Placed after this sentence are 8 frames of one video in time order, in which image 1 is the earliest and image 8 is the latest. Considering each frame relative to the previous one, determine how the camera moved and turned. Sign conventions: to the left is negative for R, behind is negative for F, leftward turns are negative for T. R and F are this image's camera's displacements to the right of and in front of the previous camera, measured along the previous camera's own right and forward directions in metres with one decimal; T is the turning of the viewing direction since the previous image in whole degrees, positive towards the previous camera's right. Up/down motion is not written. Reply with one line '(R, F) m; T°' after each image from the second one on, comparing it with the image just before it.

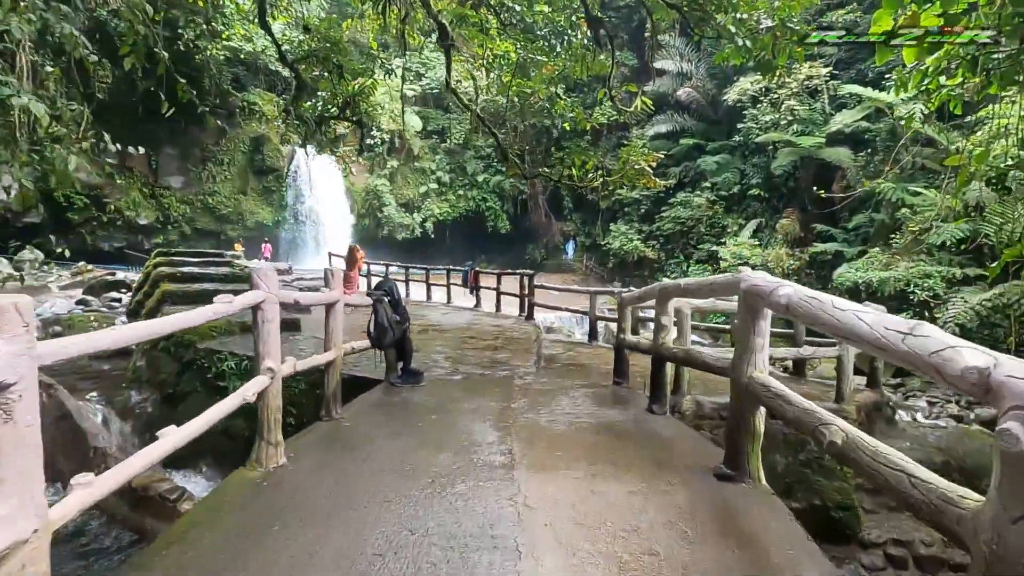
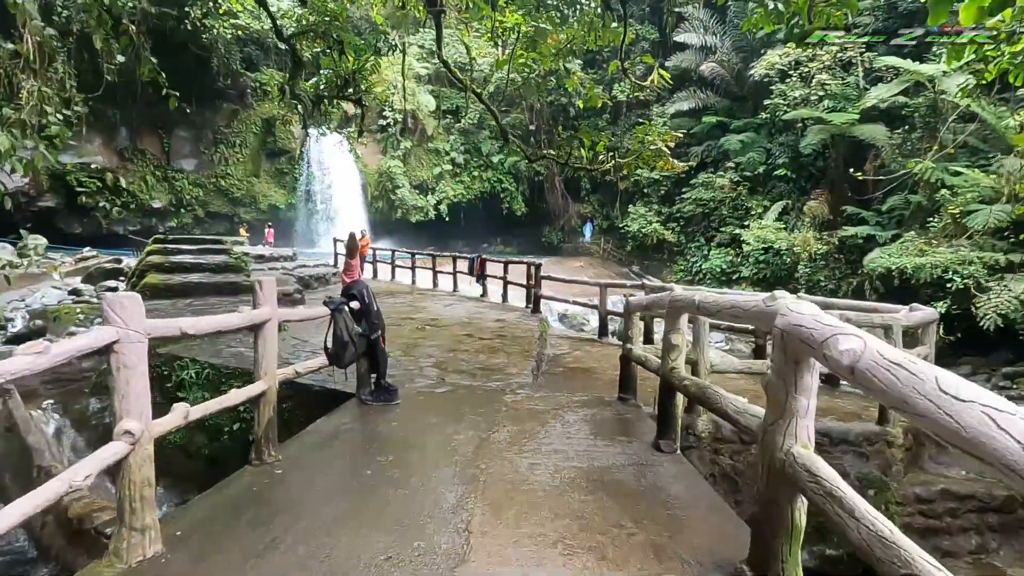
(+0.1, +0.4) m; -2°
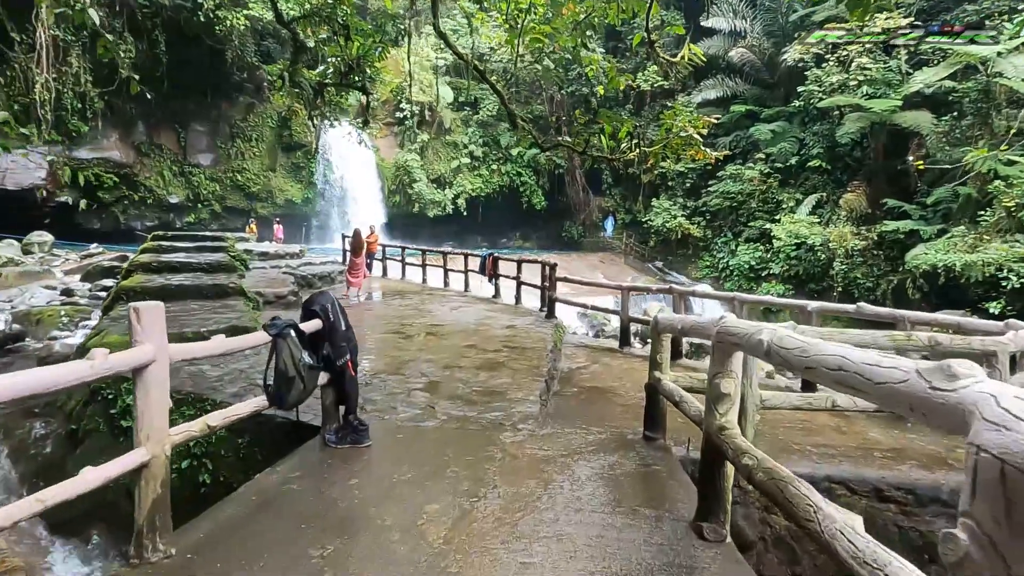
(+0.1, +0.5) m; -2°
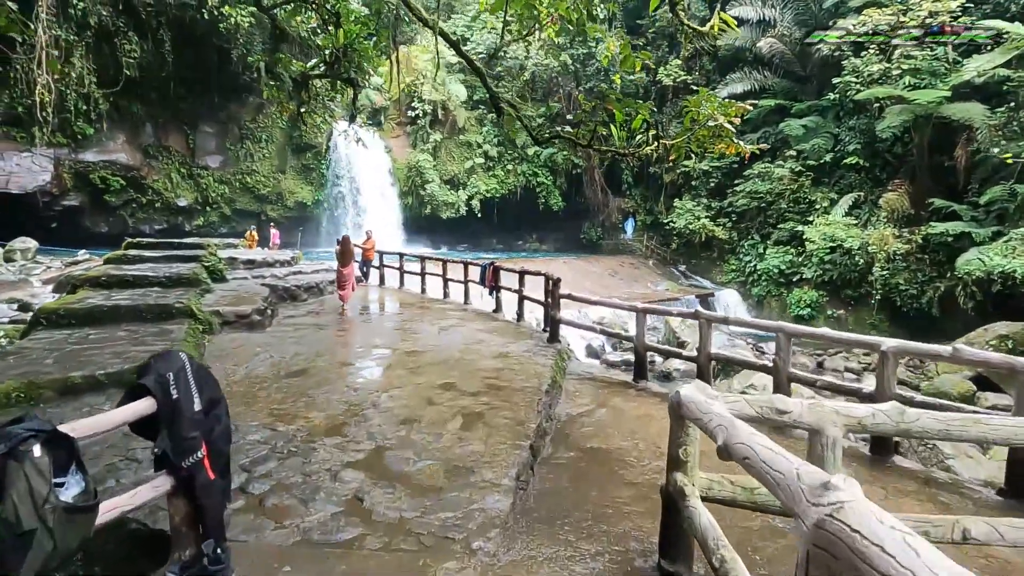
(+0.2, +0.7) m; -2°
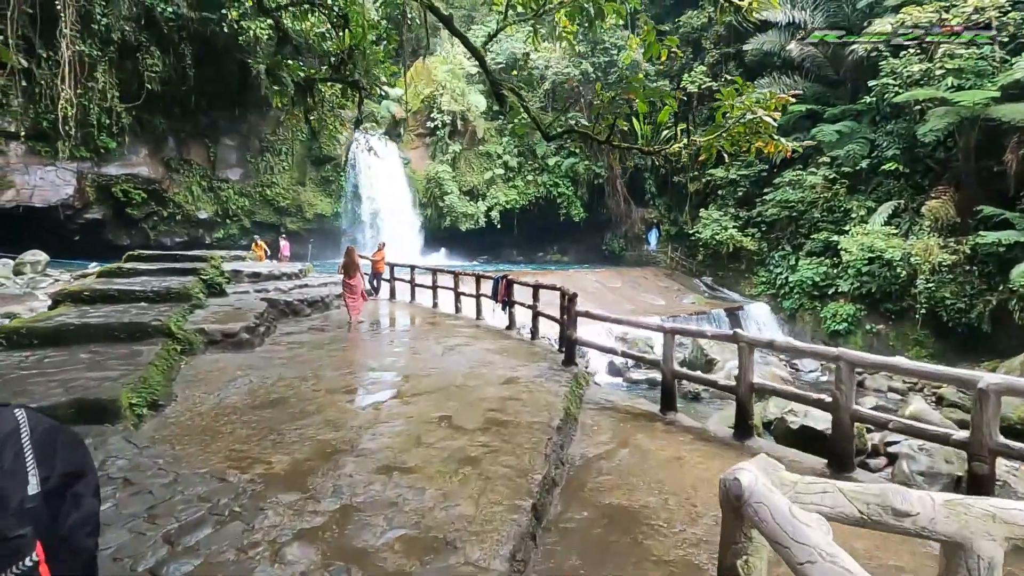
(+0.1, +0.4) m; -2°
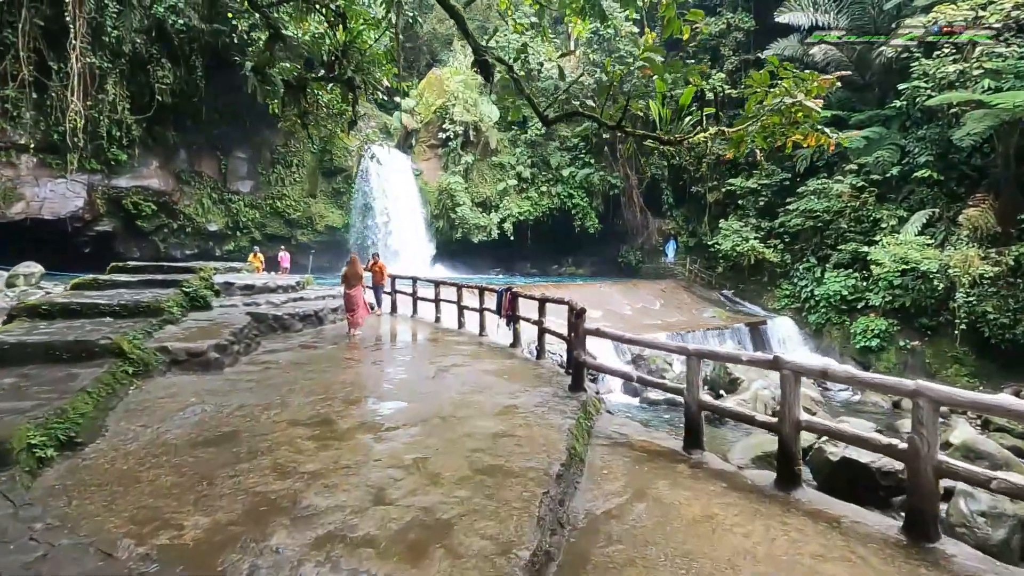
(+0.1, +0.5) m; -2°
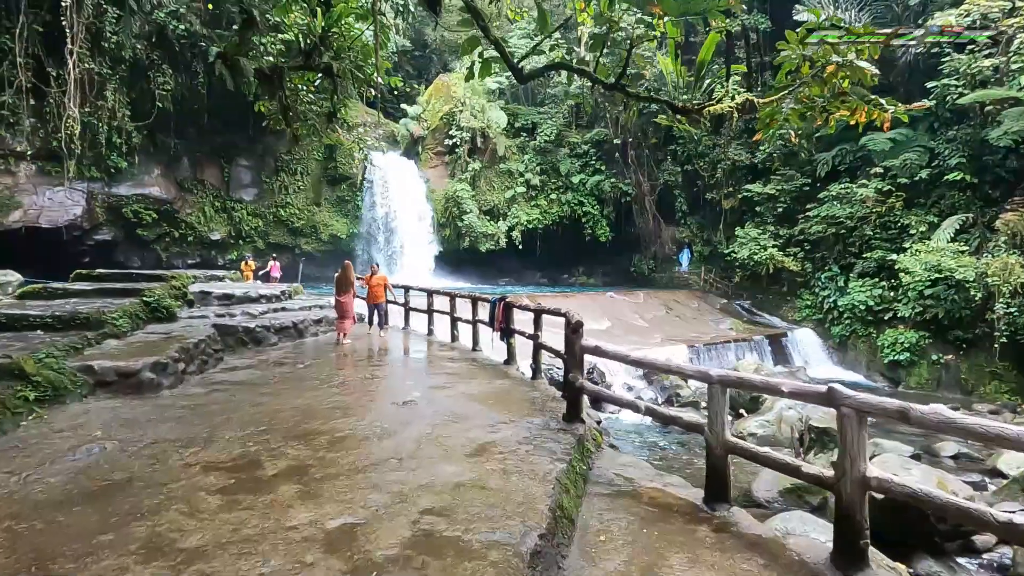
(+0.2, +0.6) m; -1°
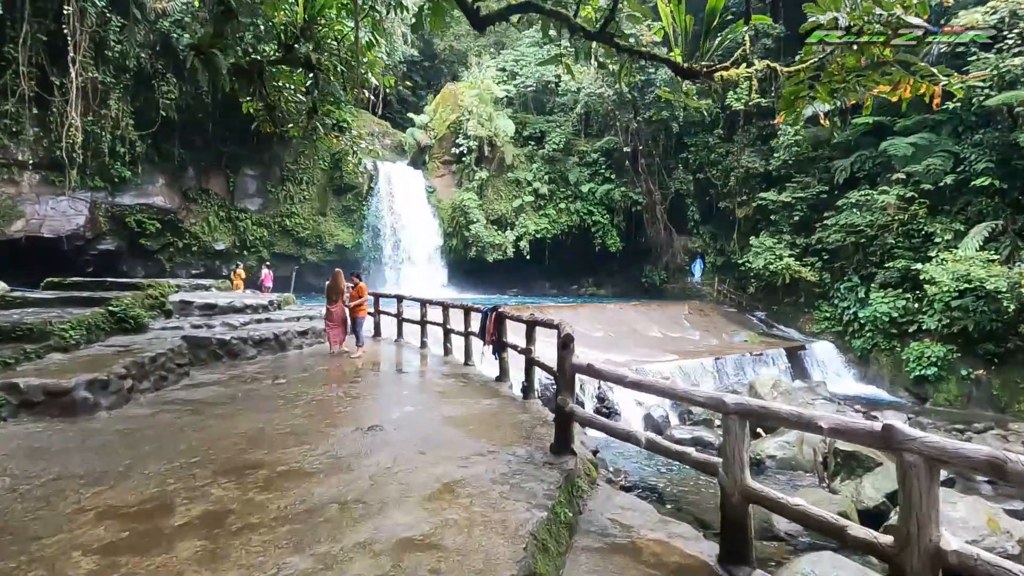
(+0.1, +0.4) m; -1°
